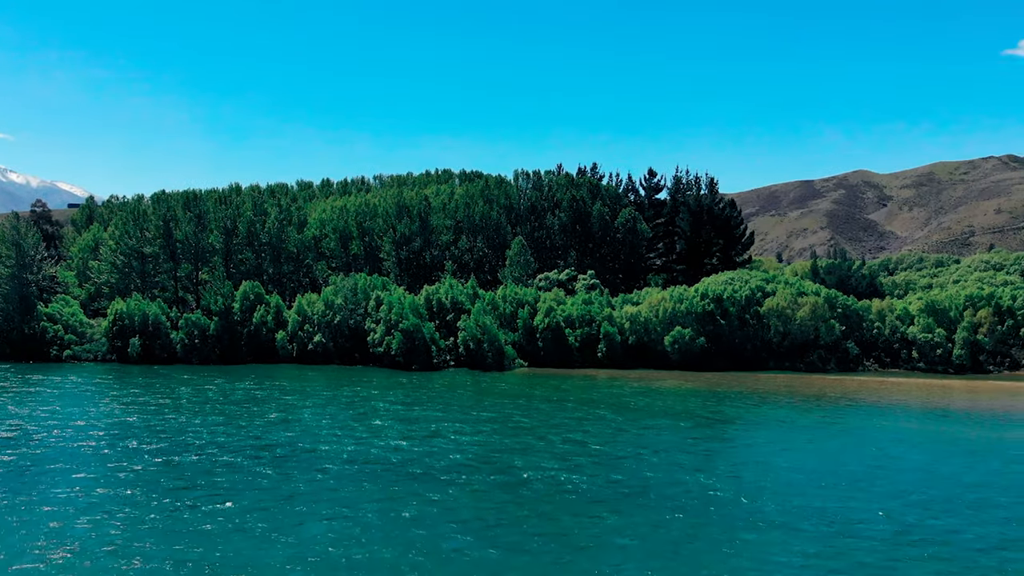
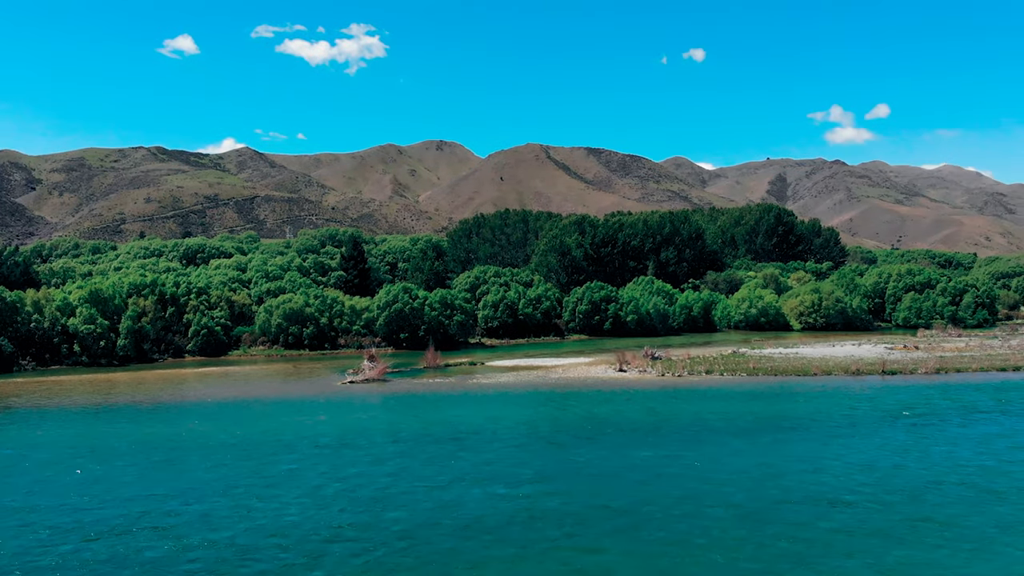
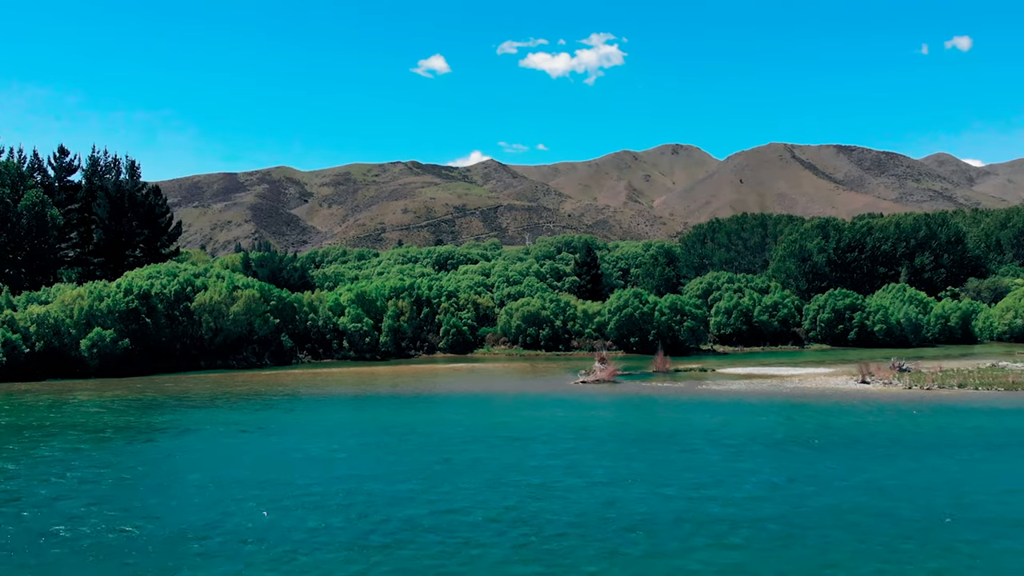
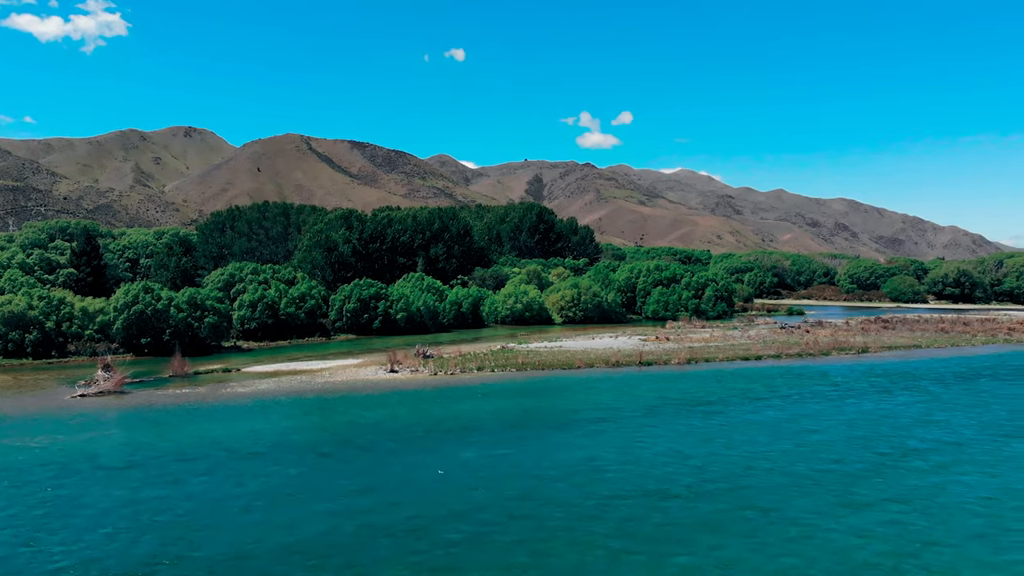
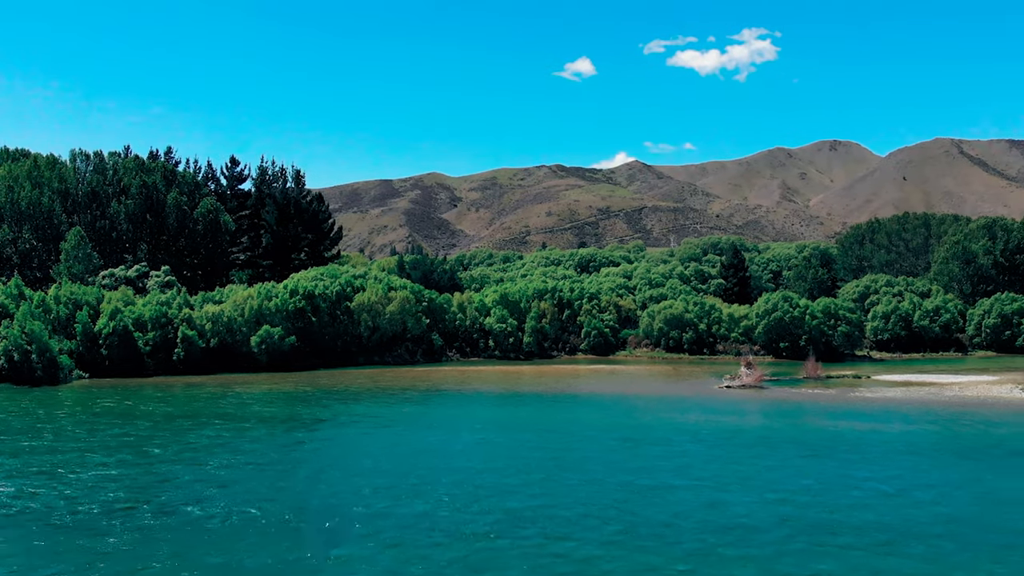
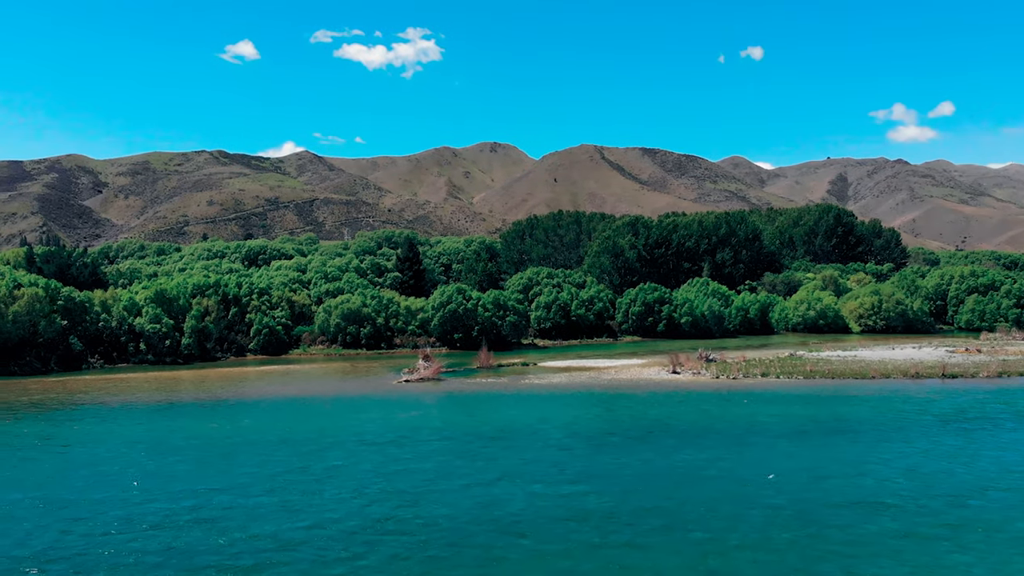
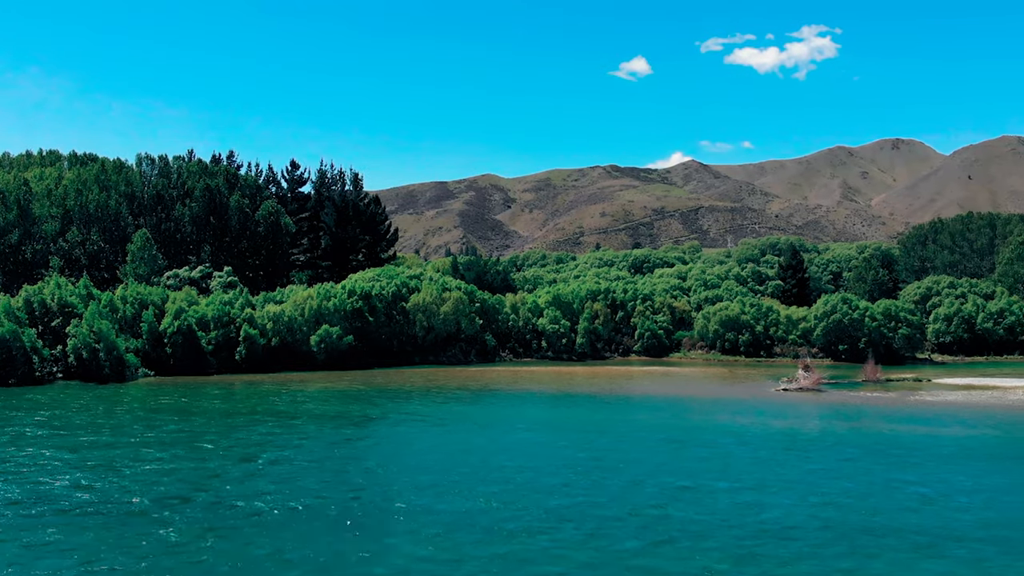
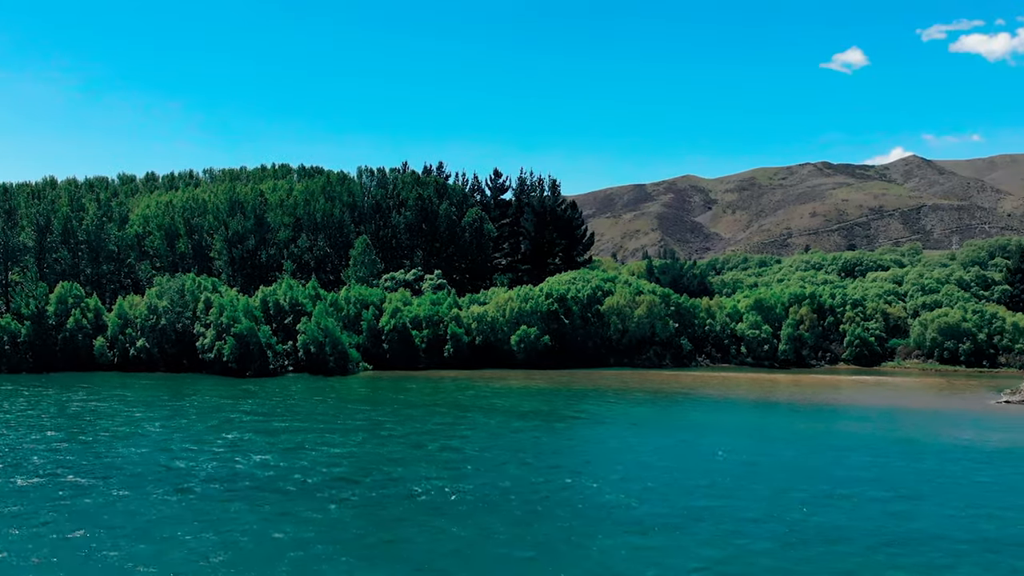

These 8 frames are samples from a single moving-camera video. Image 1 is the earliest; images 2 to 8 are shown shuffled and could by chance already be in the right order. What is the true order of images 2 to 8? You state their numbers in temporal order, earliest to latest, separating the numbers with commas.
8, 7, 5, 3, 6, 2, 4
